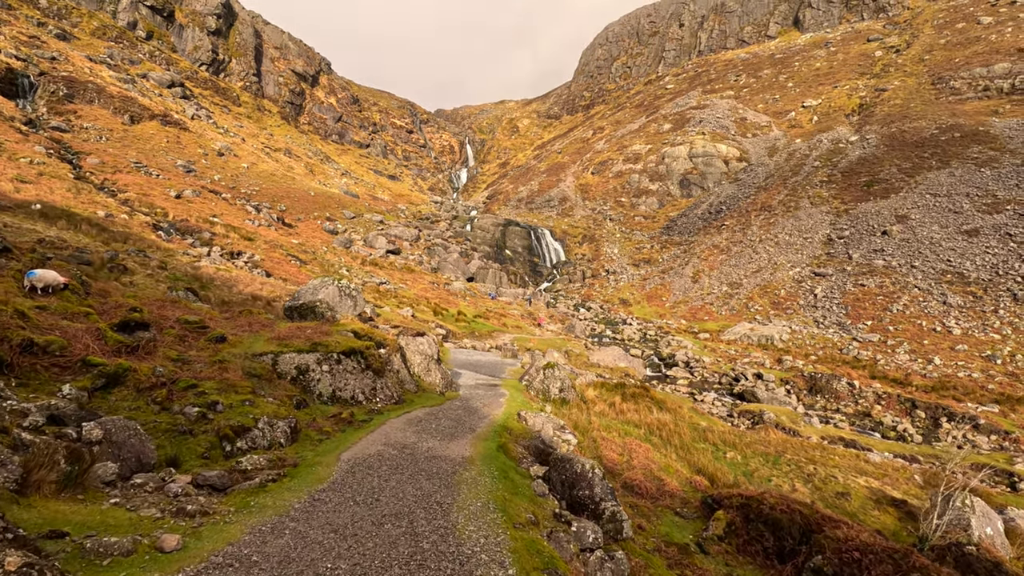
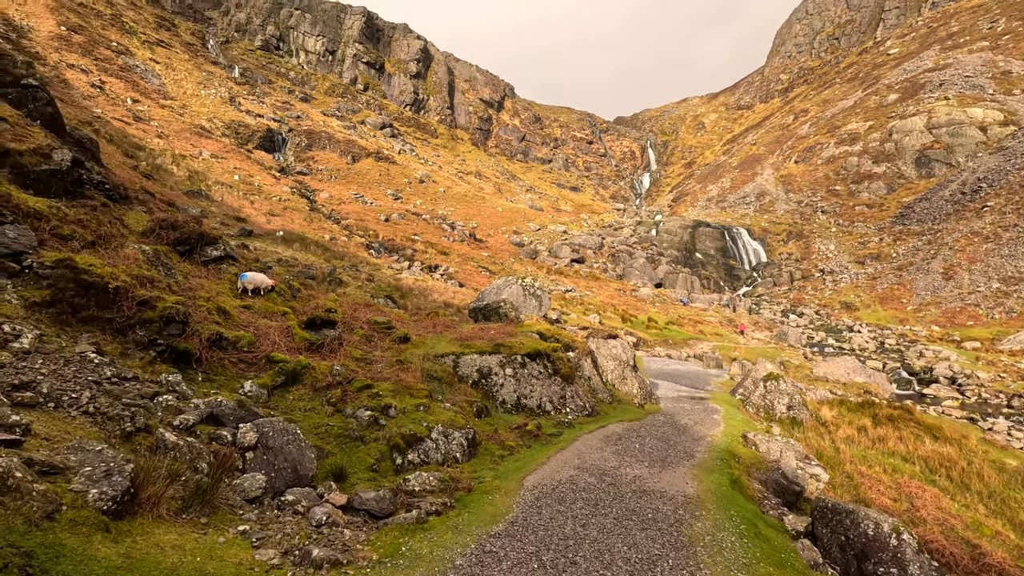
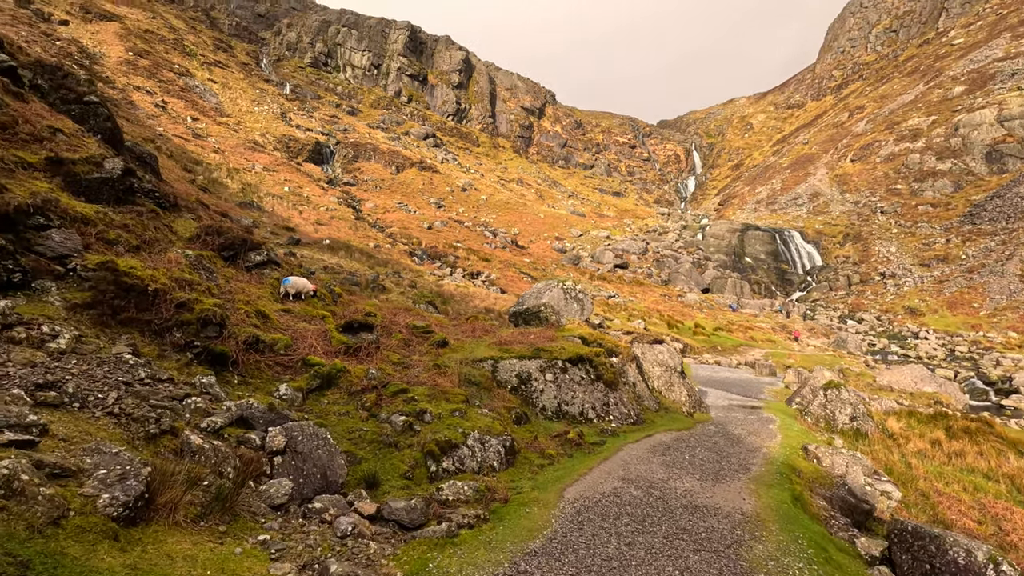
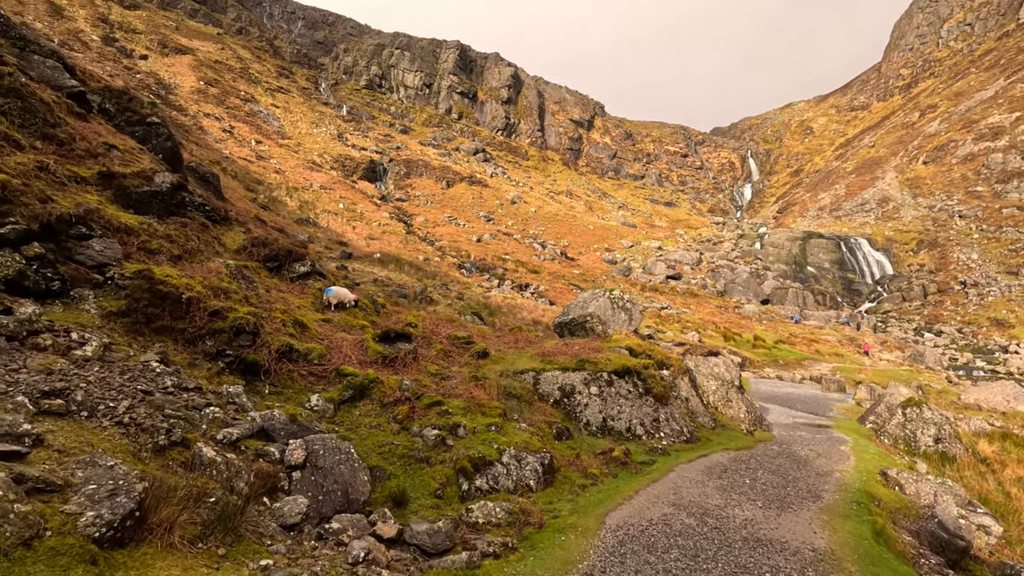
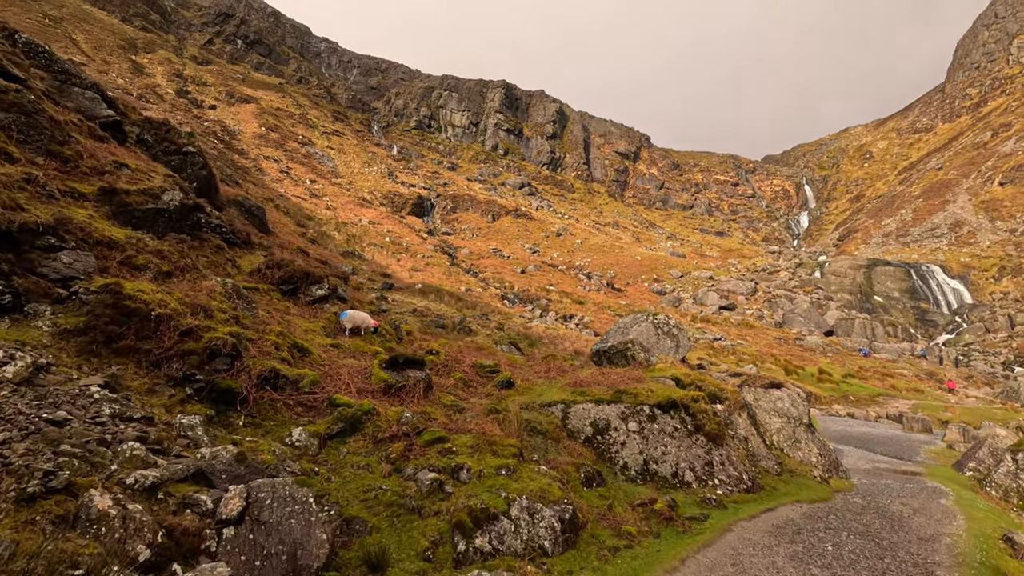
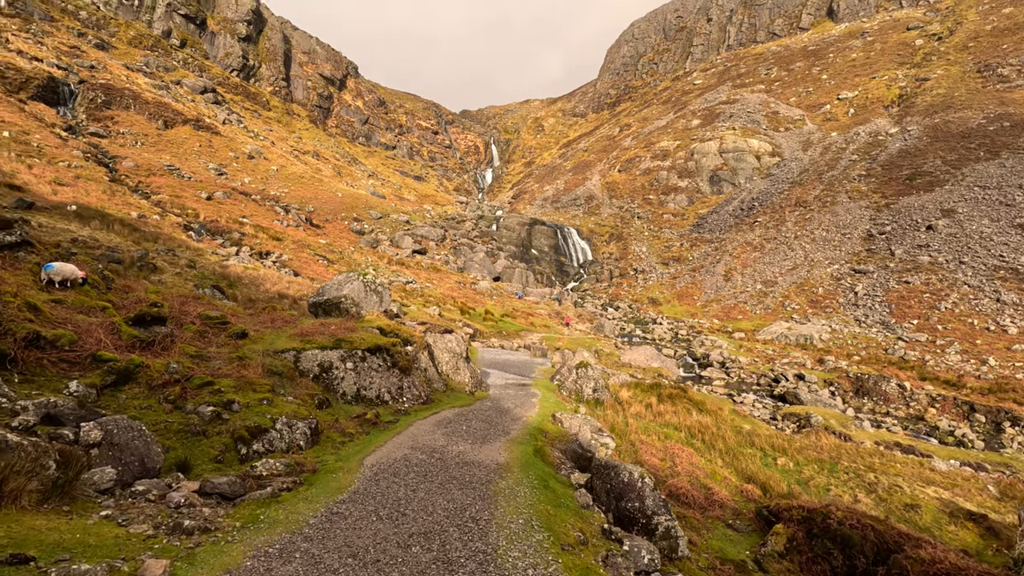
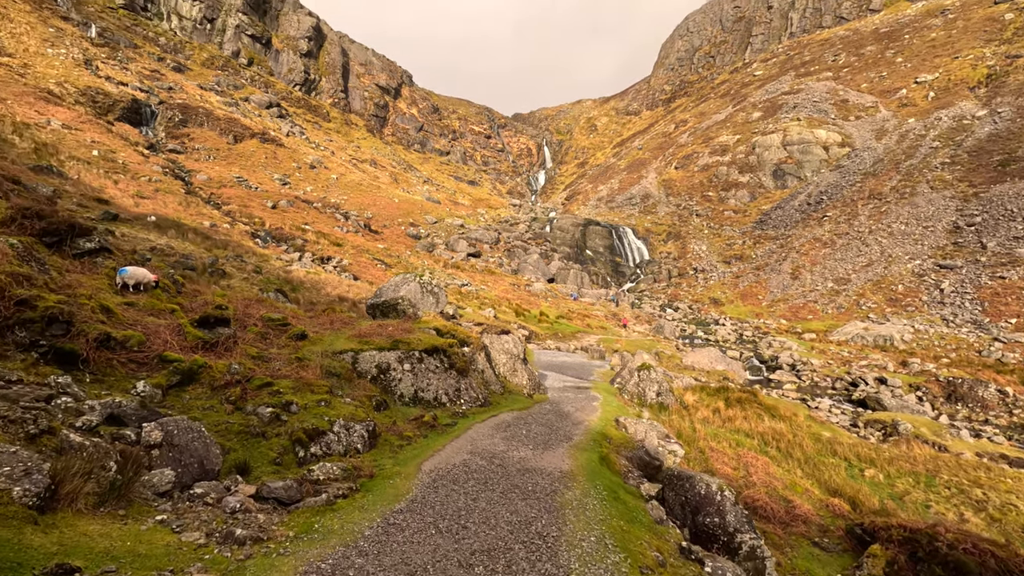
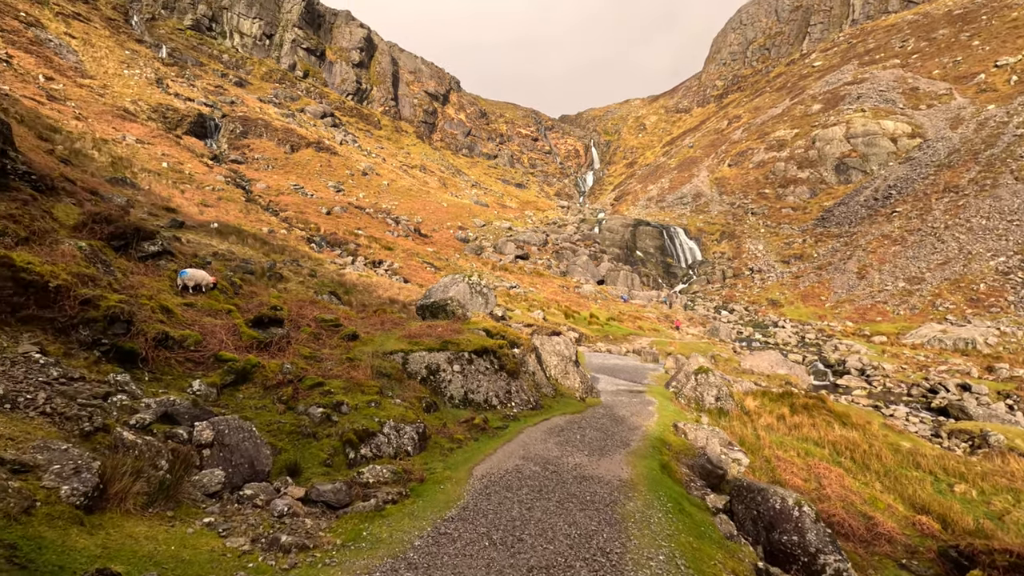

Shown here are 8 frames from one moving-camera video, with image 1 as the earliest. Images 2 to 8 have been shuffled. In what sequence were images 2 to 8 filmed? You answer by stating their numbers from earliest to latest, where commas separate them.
6, 7, 8, 2, 3, 4, 5
